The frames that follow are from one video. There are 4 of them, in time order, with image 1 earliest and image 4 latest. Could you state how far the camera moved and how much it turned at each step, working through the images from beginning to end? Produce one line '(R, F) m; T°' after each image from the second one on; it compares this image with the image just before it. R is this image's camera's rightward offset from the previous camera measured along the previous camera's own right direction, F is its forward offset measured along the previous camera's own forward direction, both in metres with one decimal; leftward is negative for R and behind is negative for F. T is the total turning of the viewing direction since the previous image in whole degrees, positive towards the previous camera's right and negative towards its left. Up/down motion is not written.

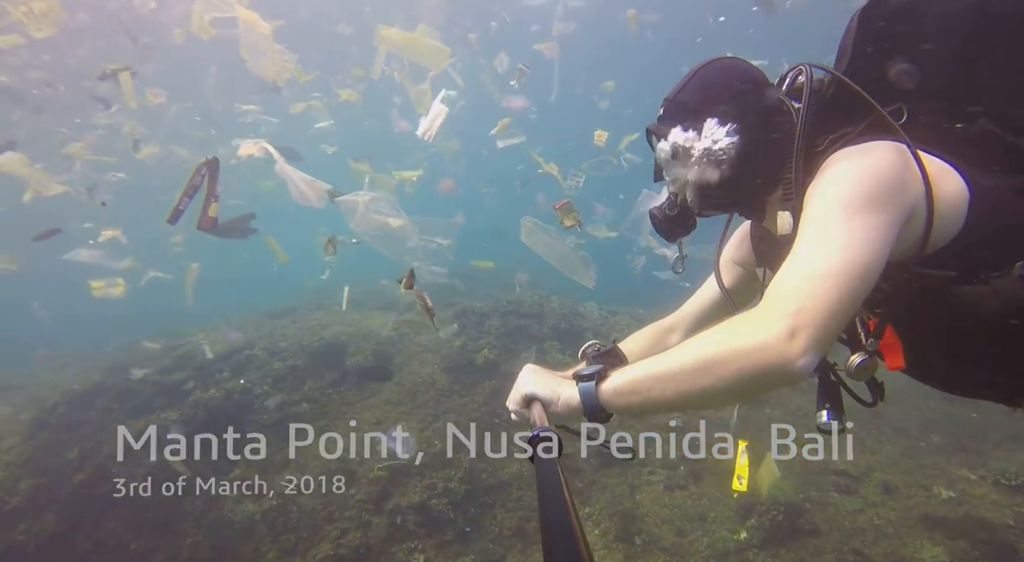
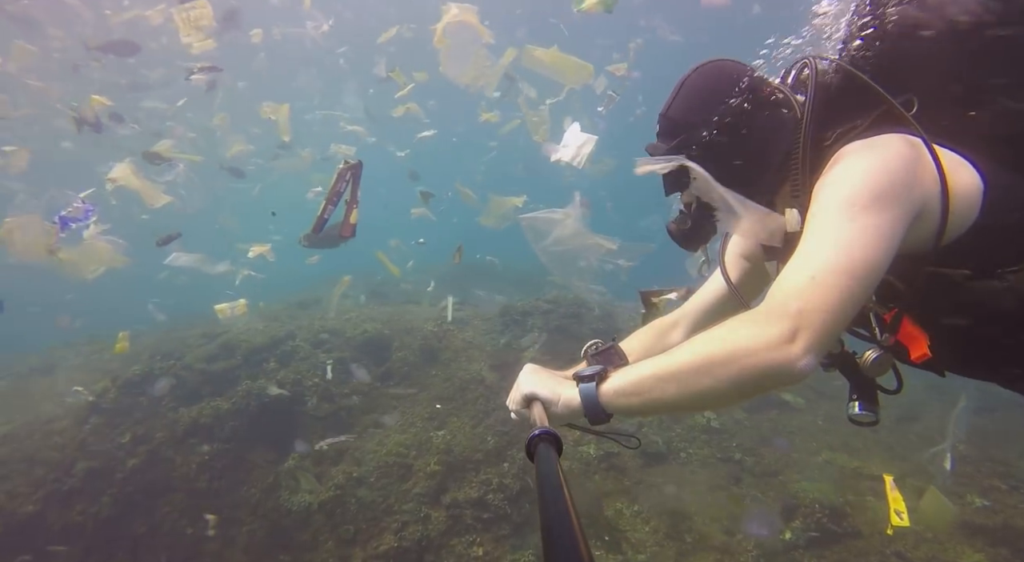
(-0.9, -0.2) m; +1°
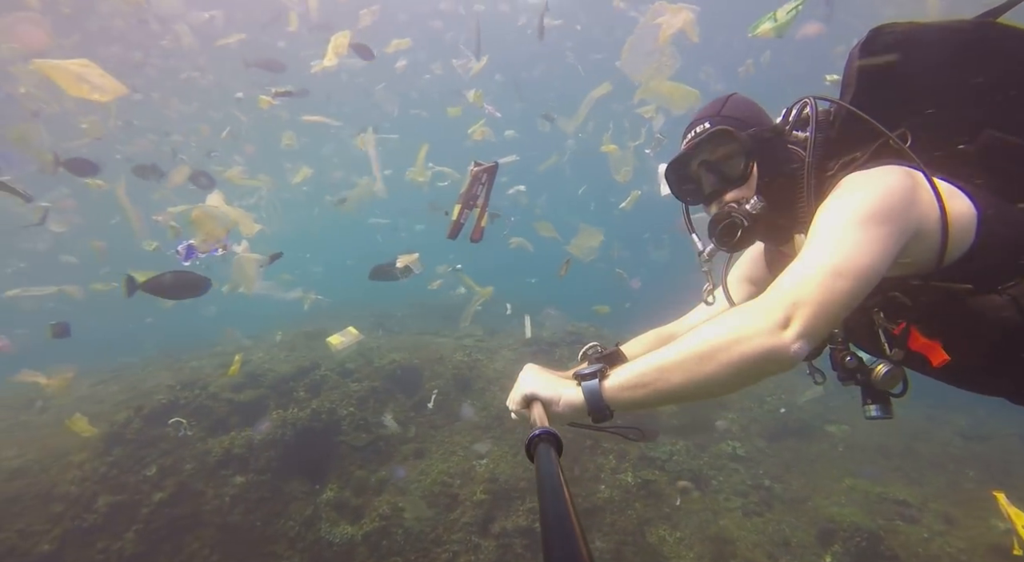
(-1.0, -0.1) m; +3°
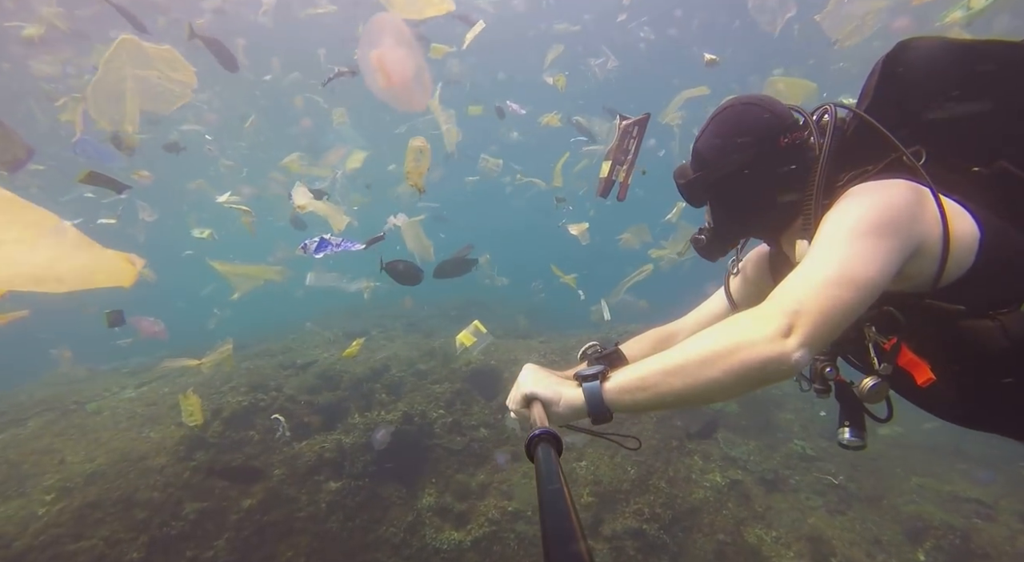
(-1.8, +0.1) m; +4°
